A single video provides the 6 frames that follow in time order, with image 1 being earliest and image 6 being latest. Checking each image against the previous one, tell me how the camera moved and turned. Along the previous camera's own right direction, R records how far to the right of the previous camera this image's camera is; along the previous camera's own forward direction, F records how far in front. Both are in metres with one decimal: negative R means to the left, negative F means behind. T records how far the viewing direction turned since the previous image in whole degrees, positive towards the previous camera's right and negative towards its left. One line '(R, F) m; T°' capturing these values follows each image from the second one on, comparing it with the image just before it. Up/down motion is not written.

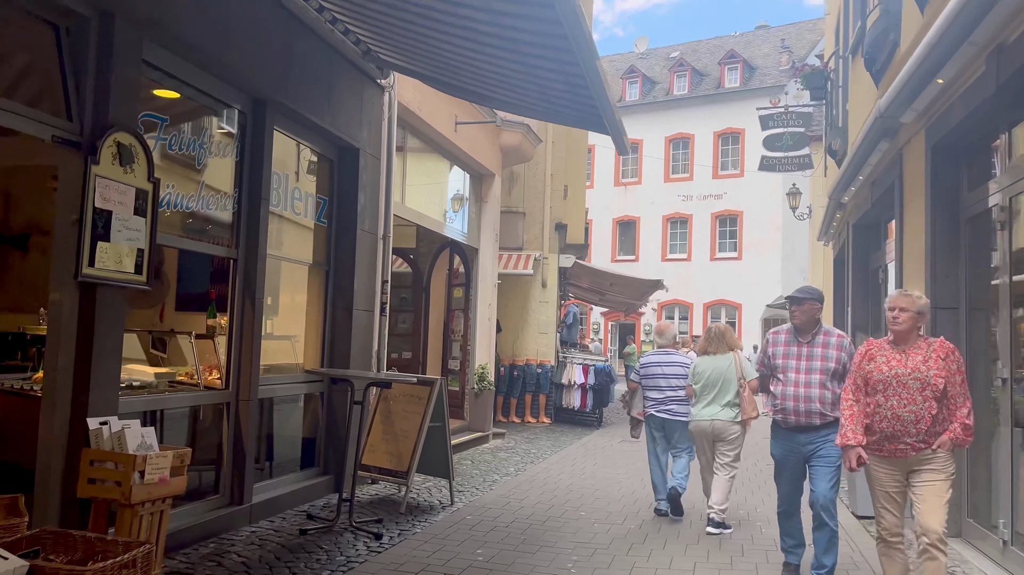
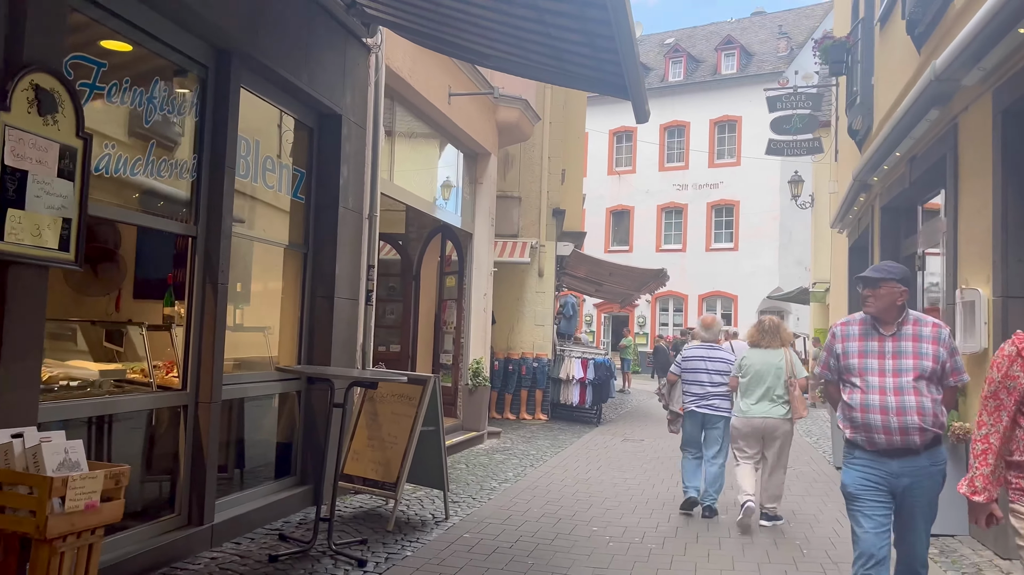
(-0.1, +0.8) m; +1°
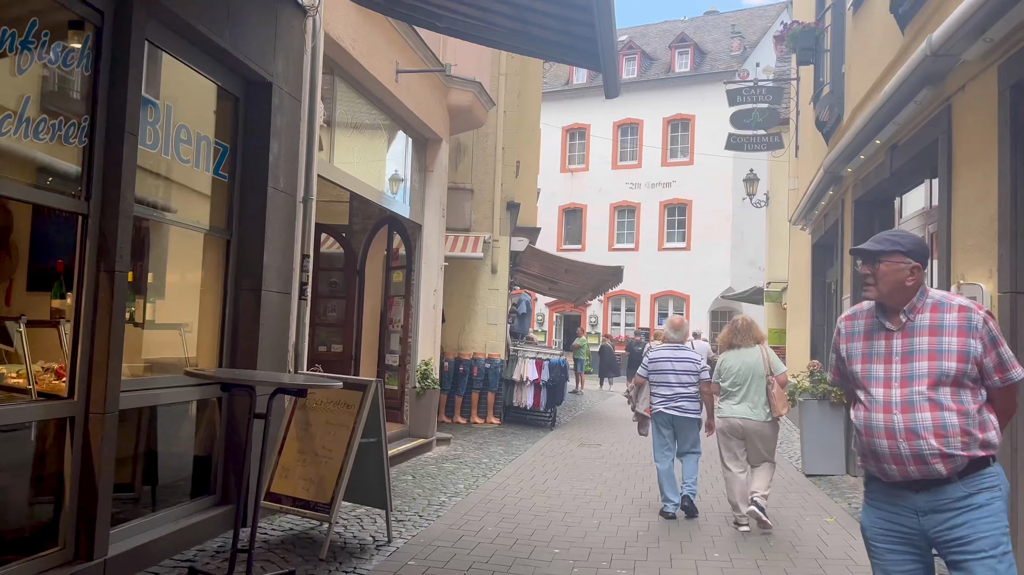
(0.0, +0.7) m; +4°
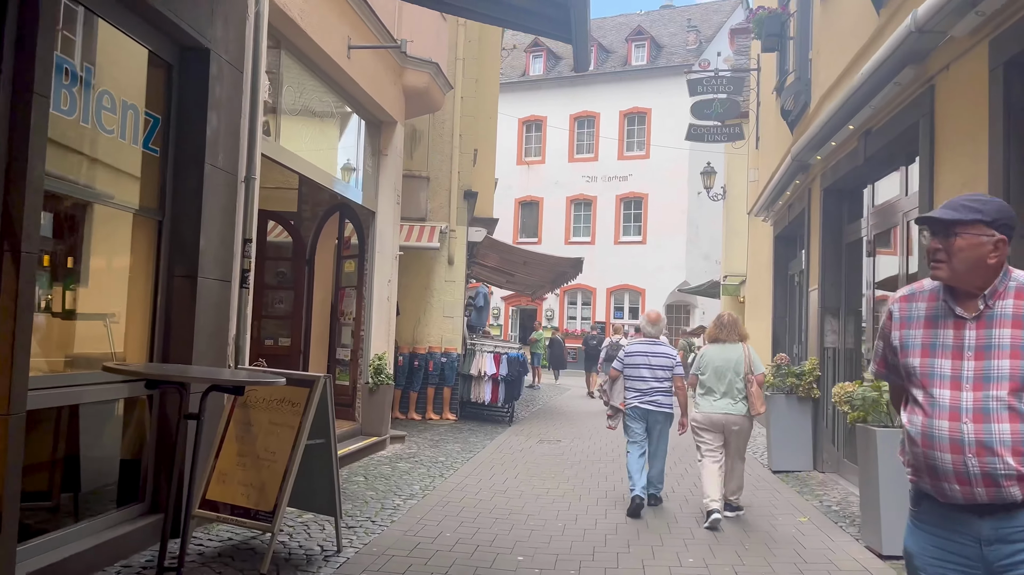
(0.0, +0.4) m; +3°
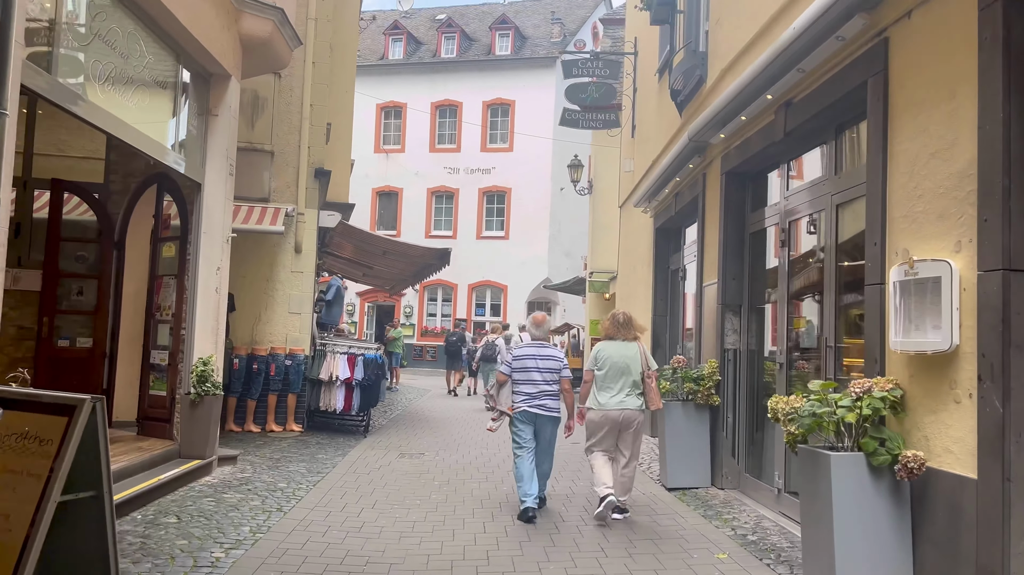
(0.0, +1.3) m; +10°
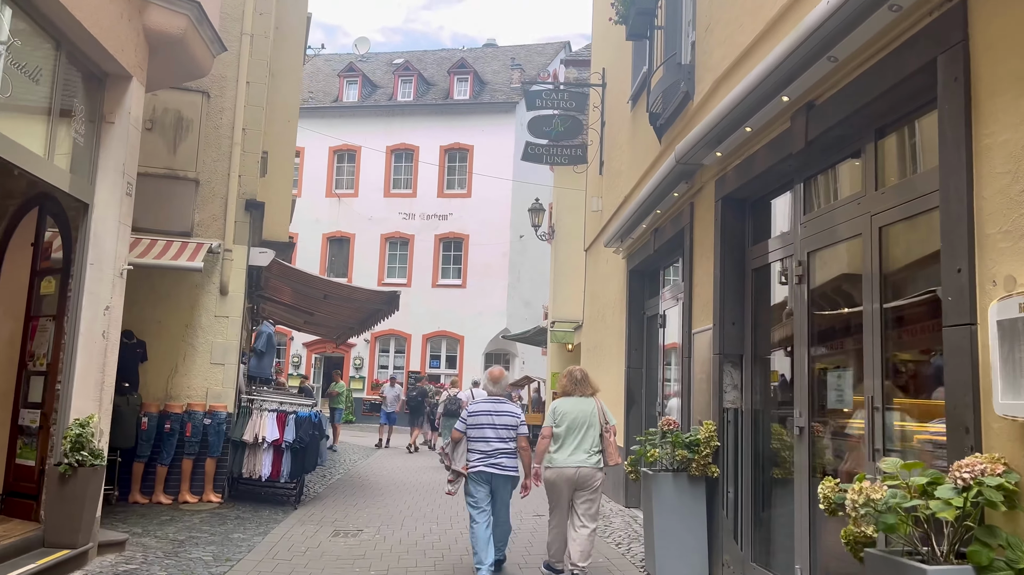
(0.0, +1.3) m; +3°
